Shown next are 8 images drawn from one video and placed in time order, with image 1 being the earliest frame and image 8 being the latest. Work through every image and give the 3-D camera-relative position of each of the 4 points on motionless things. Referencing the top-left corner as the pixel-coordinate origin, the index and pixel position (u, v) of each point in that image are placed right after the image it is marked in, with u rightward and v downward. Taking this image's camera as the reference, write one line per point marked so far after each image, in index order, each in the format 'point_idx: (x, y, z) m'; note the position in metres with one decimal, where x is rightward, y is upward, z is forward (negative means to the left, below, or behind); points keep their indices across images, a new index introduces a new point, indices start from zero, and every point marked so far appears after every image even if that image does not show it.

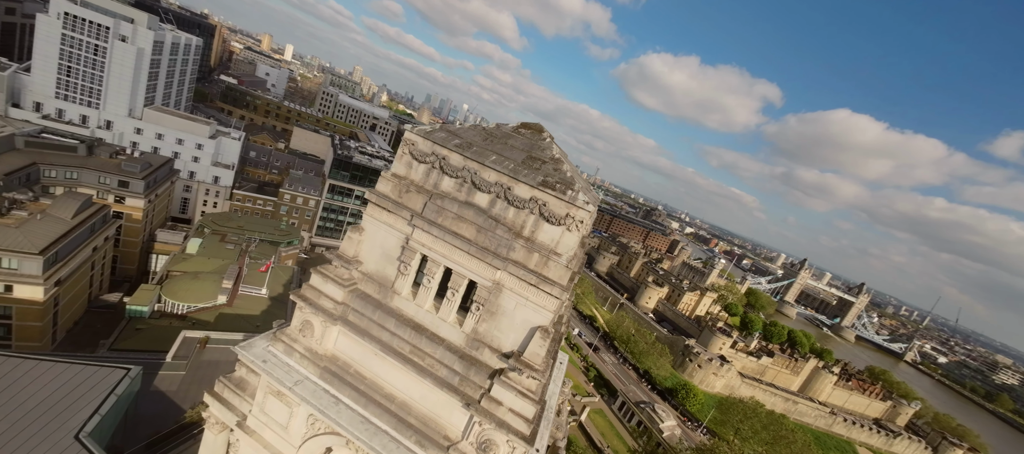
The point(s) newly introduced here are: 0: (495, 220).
0: (-0.3, +0.1, +8.9) m
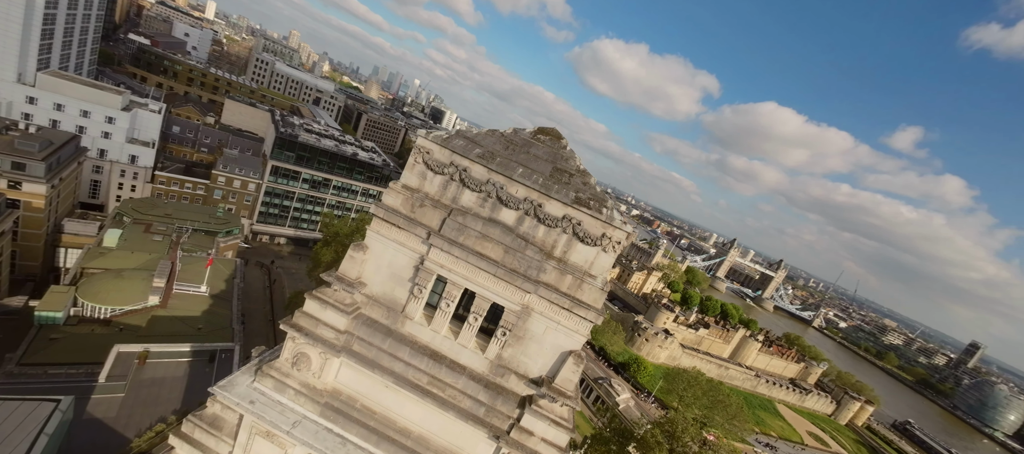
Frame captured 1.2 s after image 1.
0: (+0.3, -0.3, +8.2) m
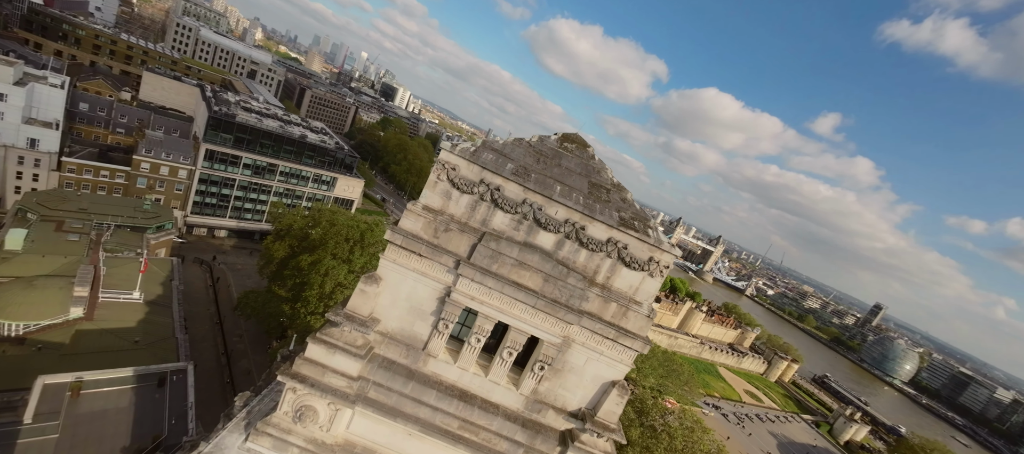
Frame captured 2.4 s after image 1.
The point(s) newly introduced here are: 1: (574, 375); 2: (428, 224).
0: (+1.0, -0.7, +7.4) m
1: (+1.2, -2.9, +7.7) m
2: (-1.5, +0.1, +7.1) m
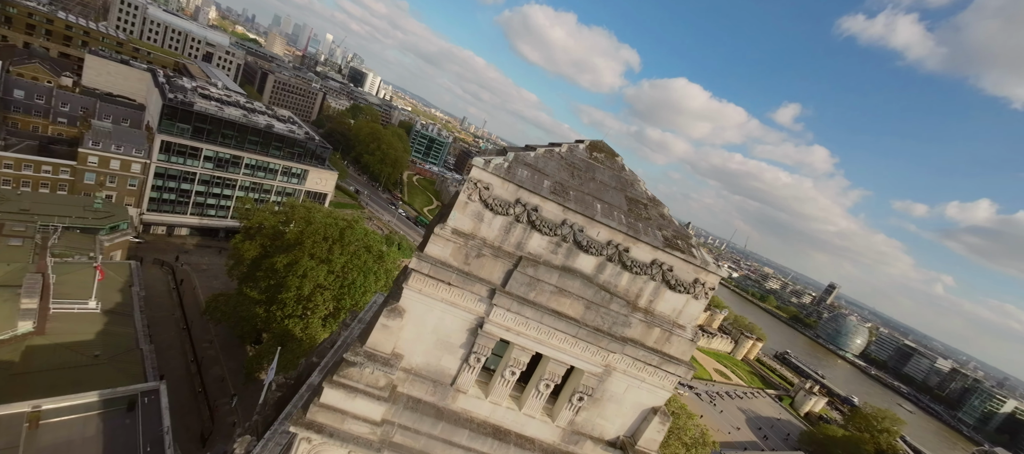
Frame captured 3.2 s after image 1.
0: (+1.6, -1.1, +6.8) m
1: (+1.8, -3.2, +7.3) m
2: (-0.9, -0.4, +6.4) m
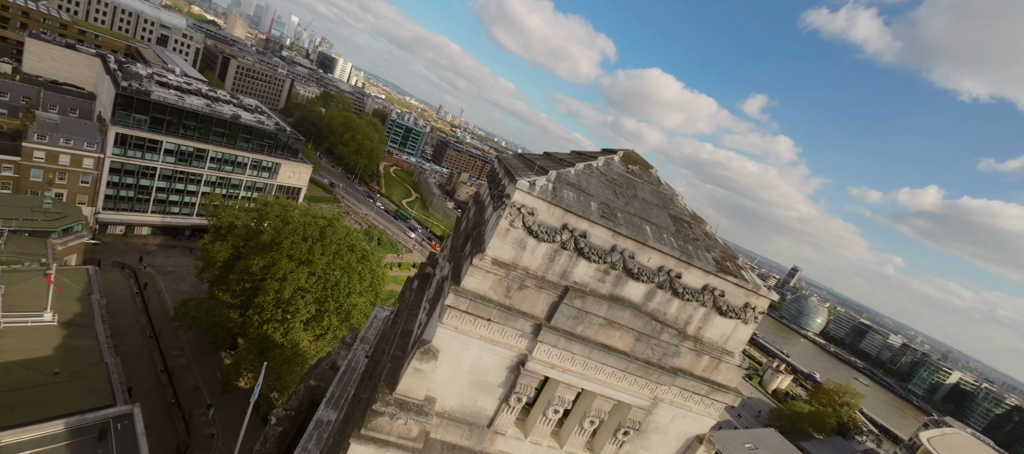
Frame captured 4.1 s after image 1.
0: (+2.3, -1.5, +6.3) m
1: (+2.5, -3.6, +6.8) m
2: (-0.2, -0.8, +5.7) m
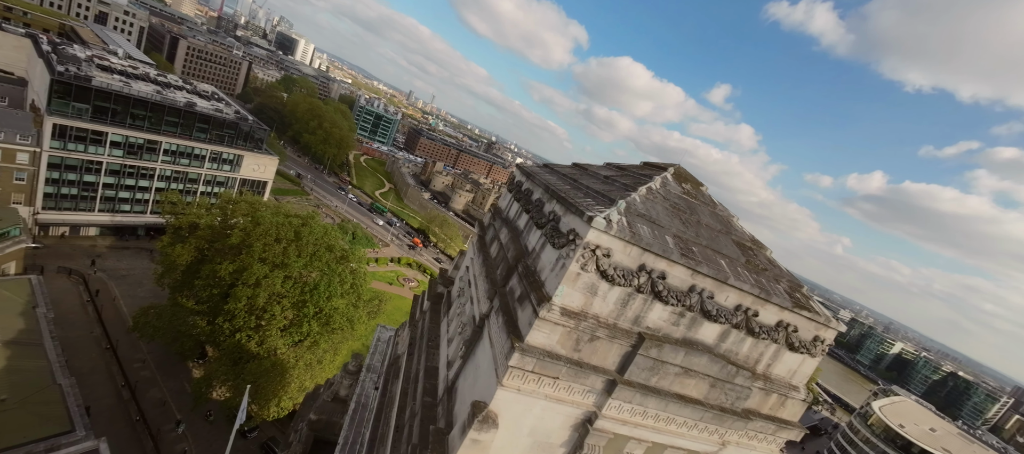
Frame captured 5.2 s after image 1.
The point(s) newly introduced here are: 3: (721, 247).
0: (+3.1, -1.9, +5.7) m
1: (+3.3, -4.0, +6.3) m
2: (+0.7, -1.3, +4.9) m
3: (+3.0, -0.3, +5.8) m
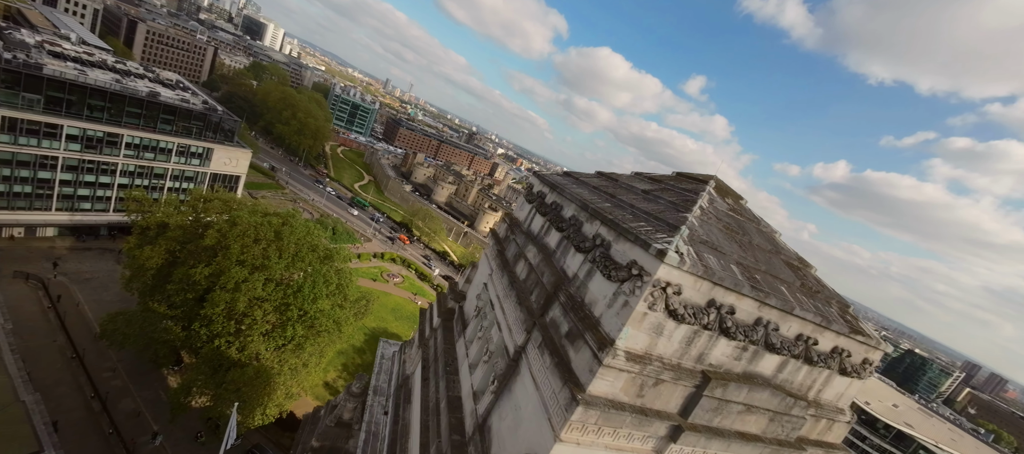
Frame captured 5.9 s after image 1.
0: (+3.7, -2.2, +5.3) m
1: (+3.9, -4.3, +6.0) m
2: (+1.3, -1.7, +4.4) m
3: (+3.6, -0.6, +5.4) m
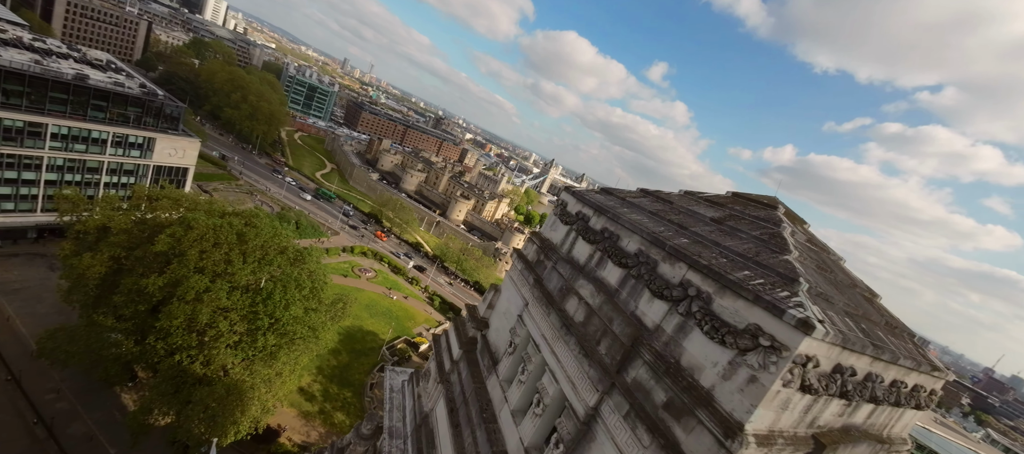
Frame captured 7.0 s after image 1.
0: (+4.6, -2.7, +4.9) m
1: (+4.8, -4.7, +5.7) m
2: (+2.3, -2.2, +3.8) m
3: (+4.5, -1.1, +4.9) m
